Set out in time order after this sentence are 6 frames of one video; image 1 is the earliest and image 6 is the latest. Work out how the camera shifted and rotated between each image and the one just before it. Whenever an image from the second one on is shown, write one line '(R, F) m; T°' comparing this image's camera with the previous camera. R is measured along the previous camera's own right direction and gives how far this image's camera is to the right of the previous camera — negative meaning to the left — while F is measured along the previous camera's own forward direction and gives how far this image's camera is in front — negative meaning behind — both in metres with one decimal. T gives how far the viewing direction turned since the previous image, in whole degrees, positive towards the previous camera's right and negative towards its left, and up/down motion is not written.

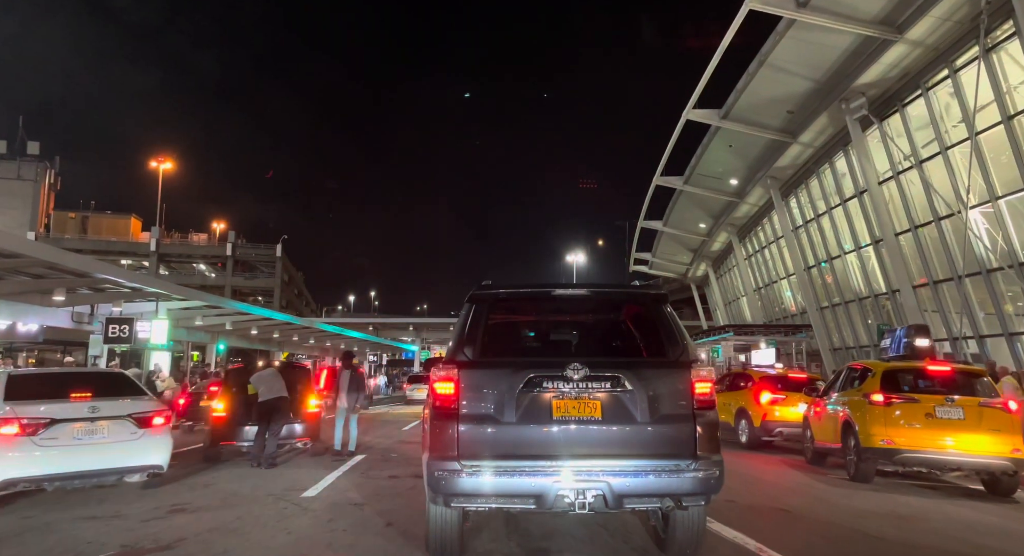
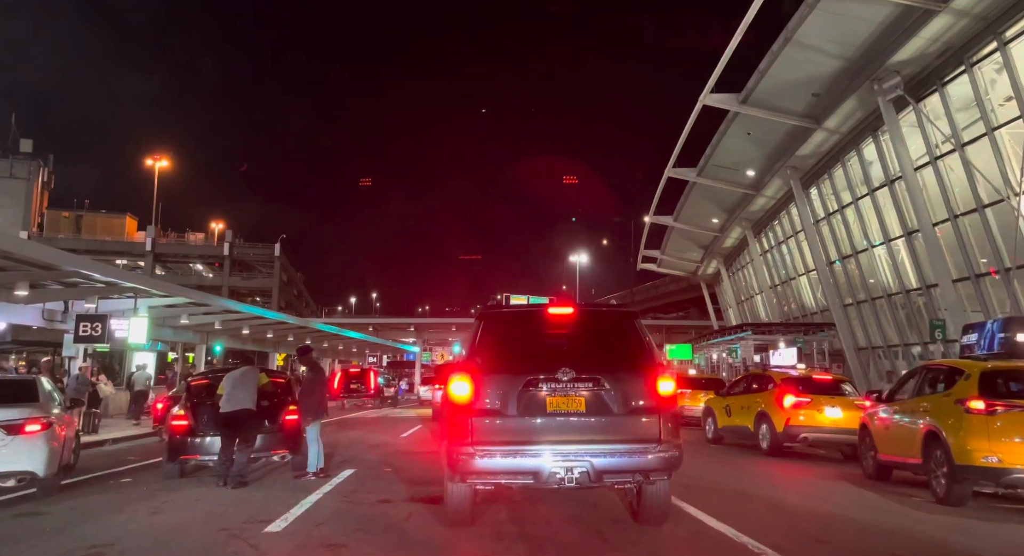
(-0.2, +1.4) m; 0°
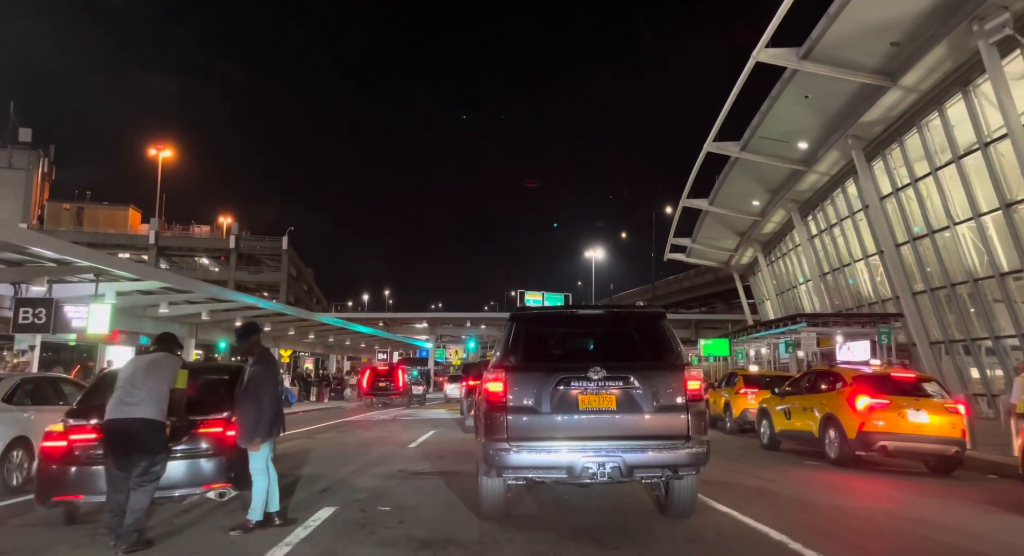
(-0.4, +2.7) m; -1°
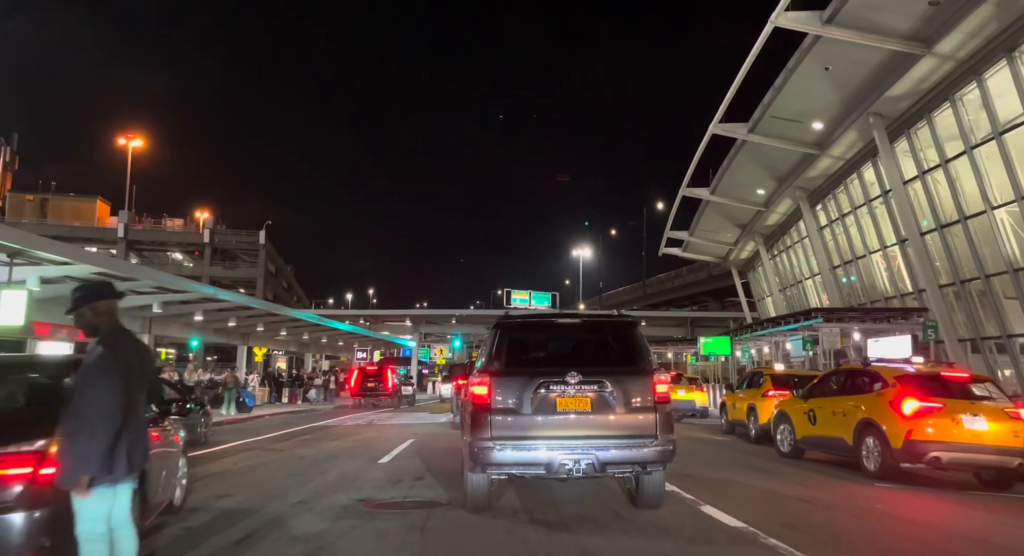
(-0.1, +2.0) m; +1°
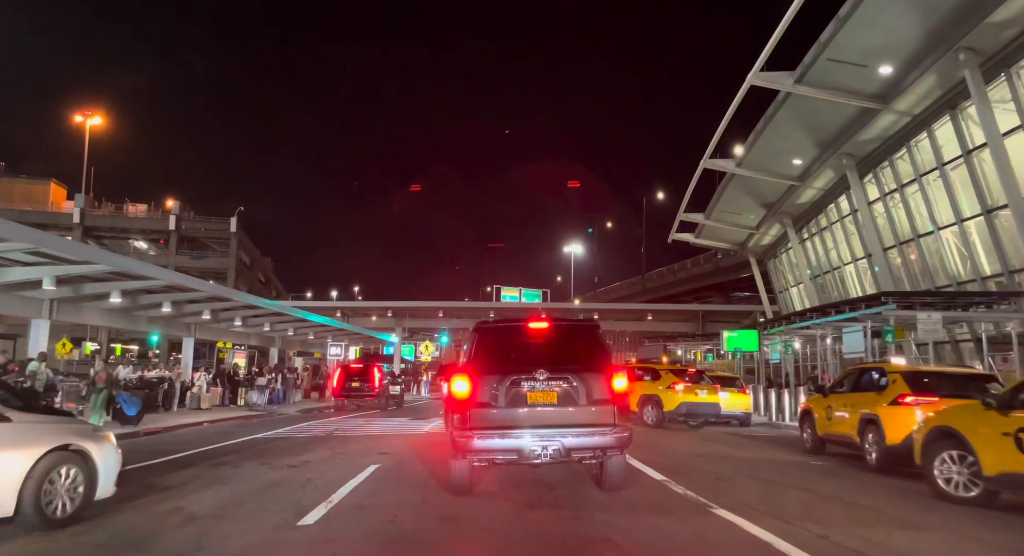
(-0.3, +4.0) m; +1°
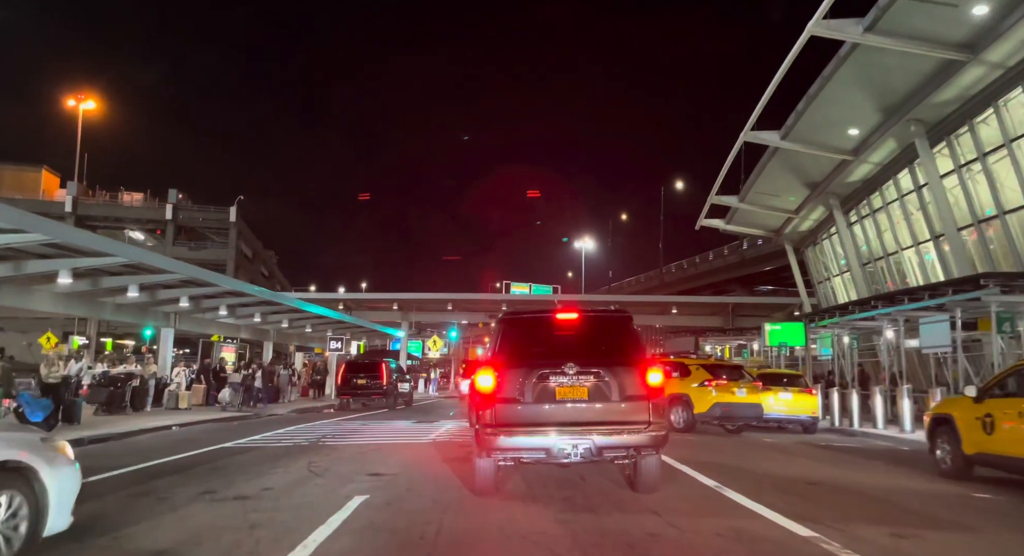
(-0.4, +2.6) m; -1°
